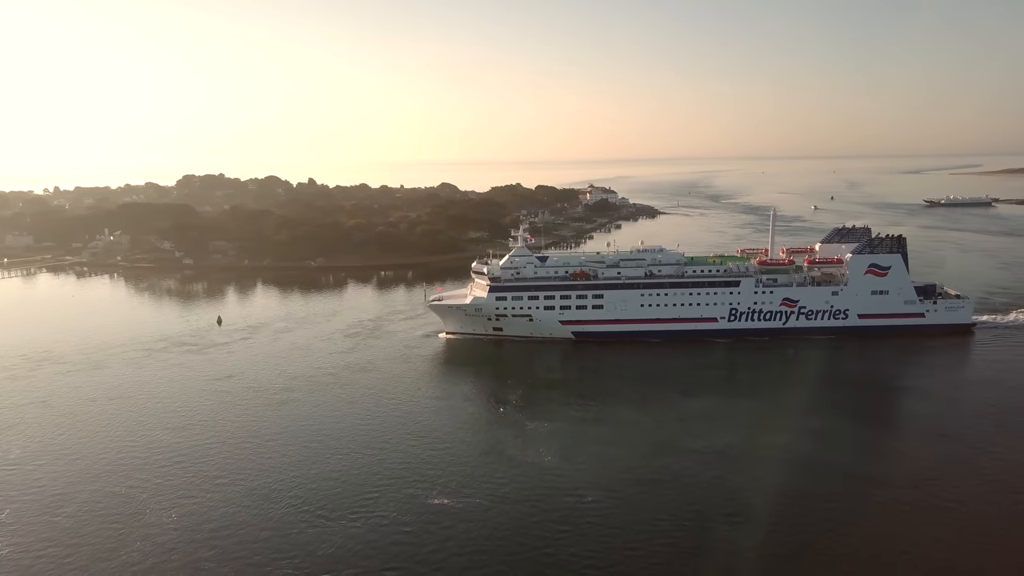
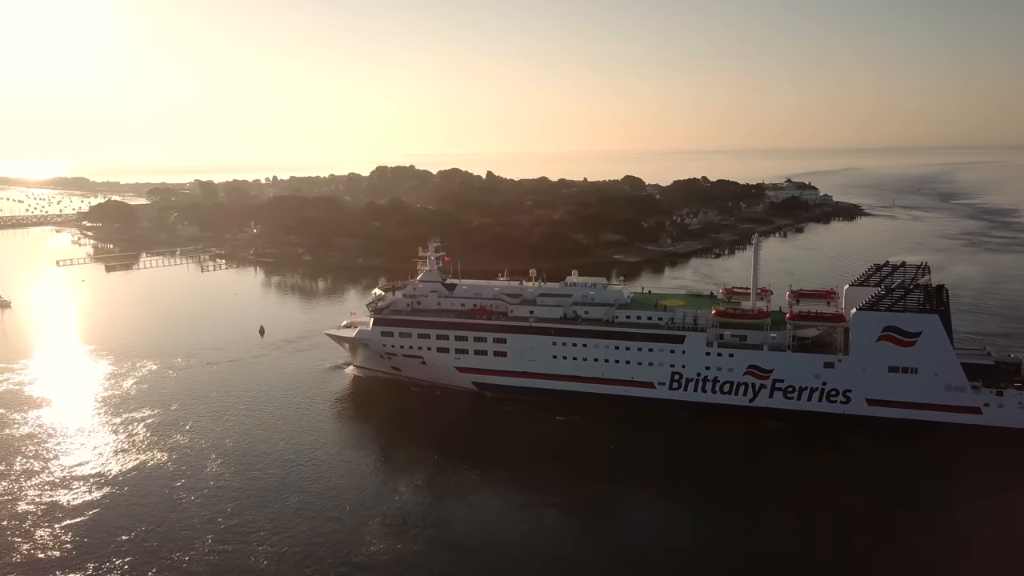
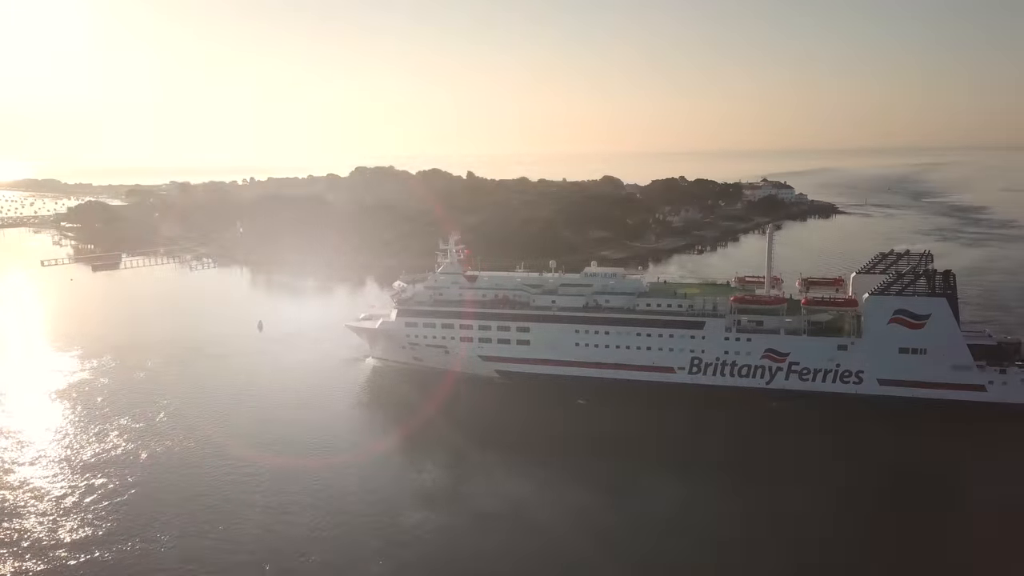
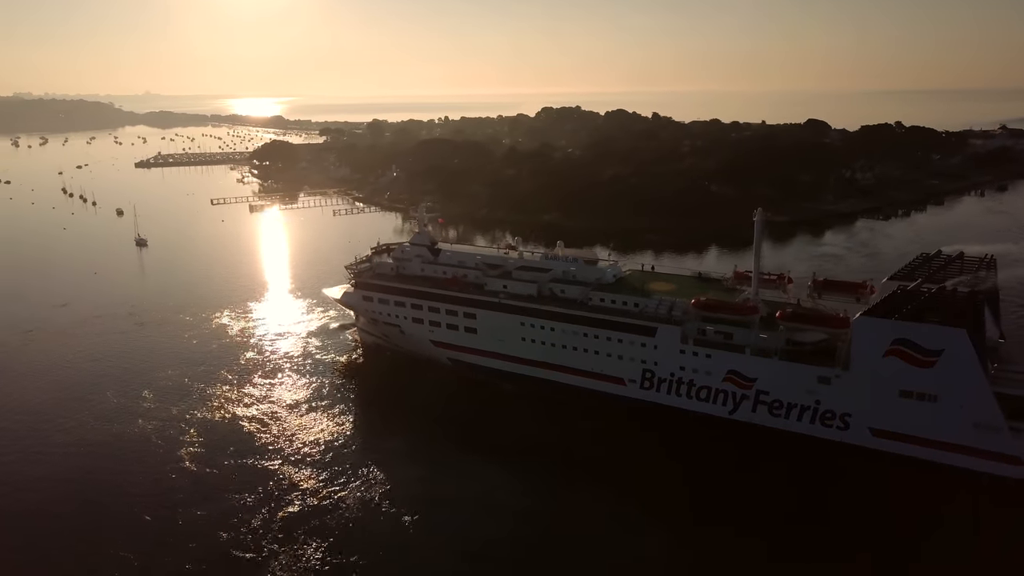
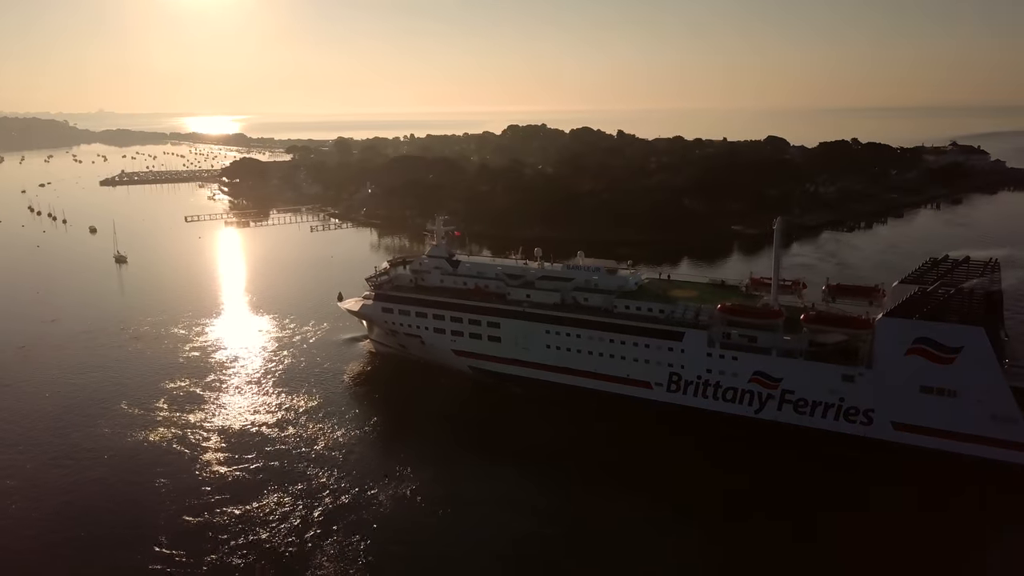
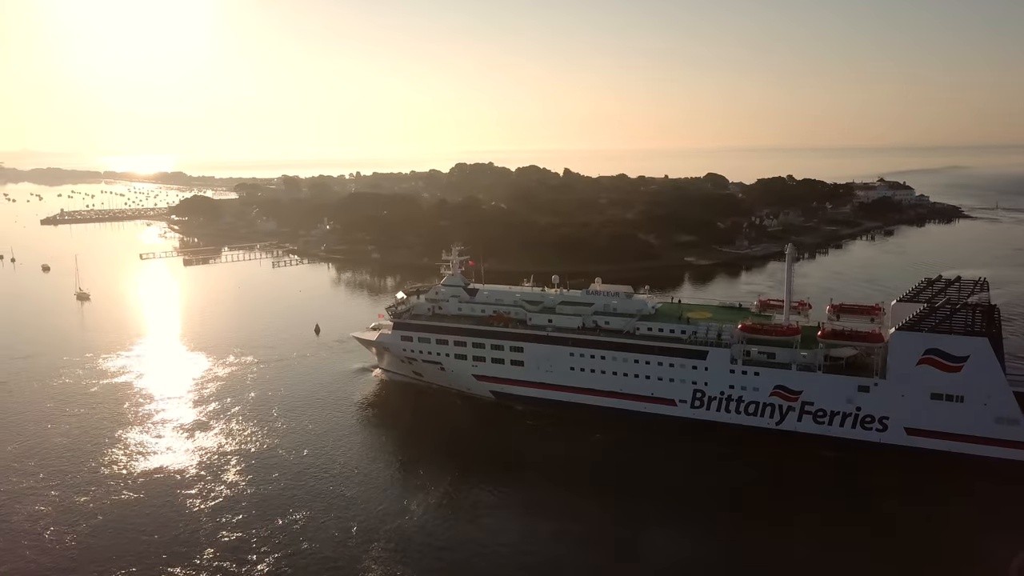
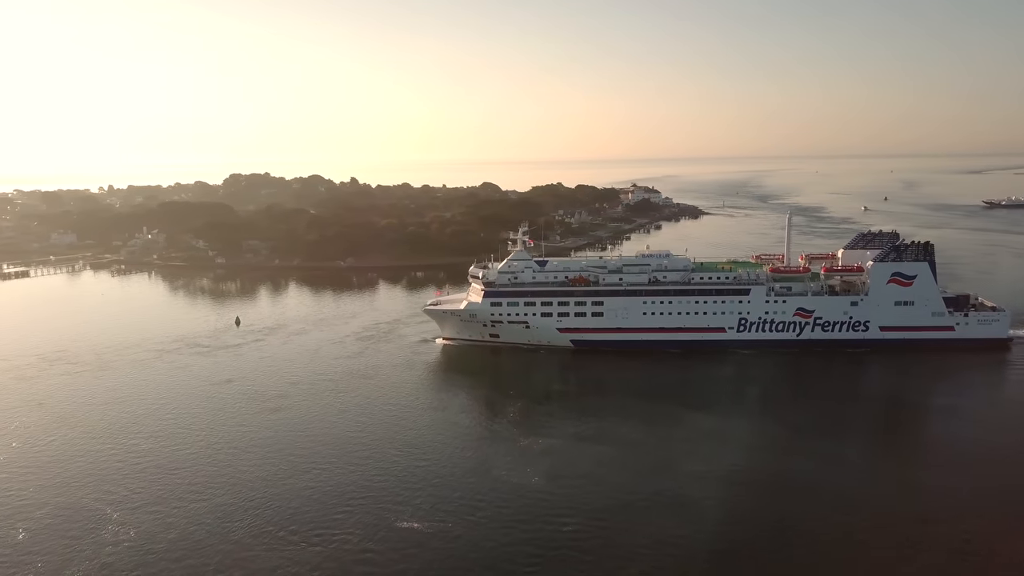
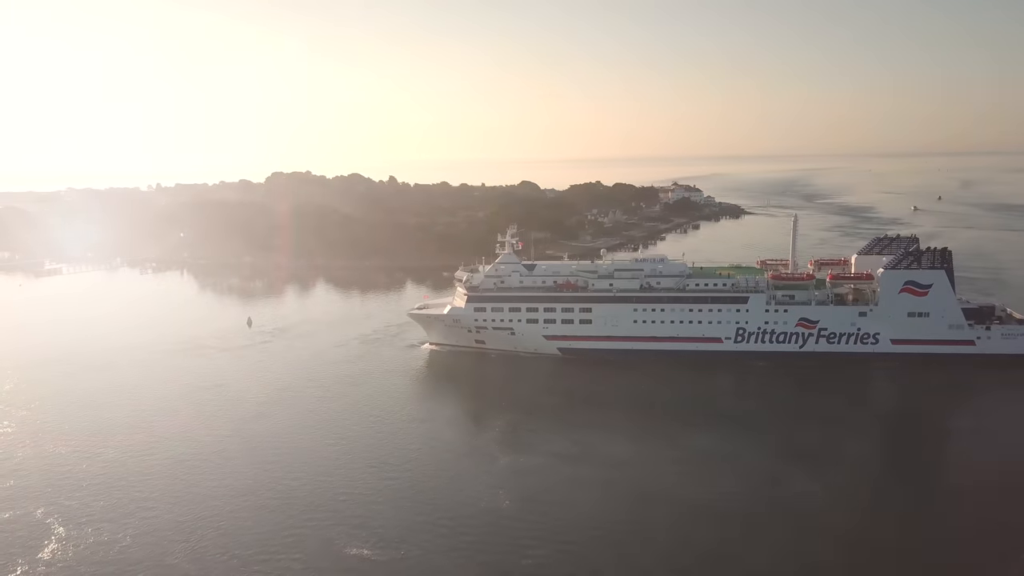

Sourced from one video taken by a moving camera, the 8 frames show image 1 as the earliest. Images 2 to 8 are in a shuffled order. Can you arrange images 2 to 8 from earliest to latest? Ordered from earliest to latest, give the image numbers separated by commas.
7, 8, 3, 2, 6, 5, 4
